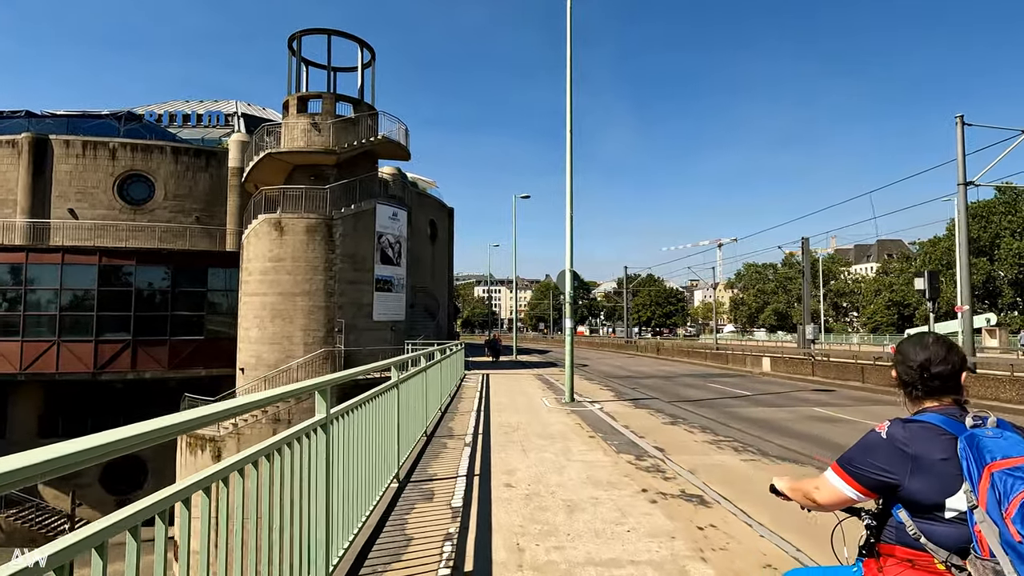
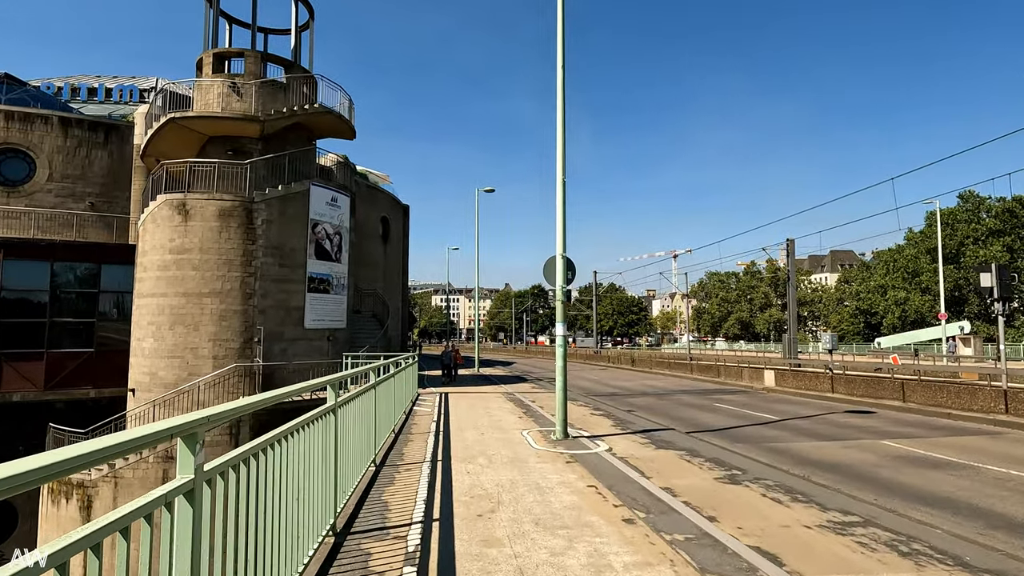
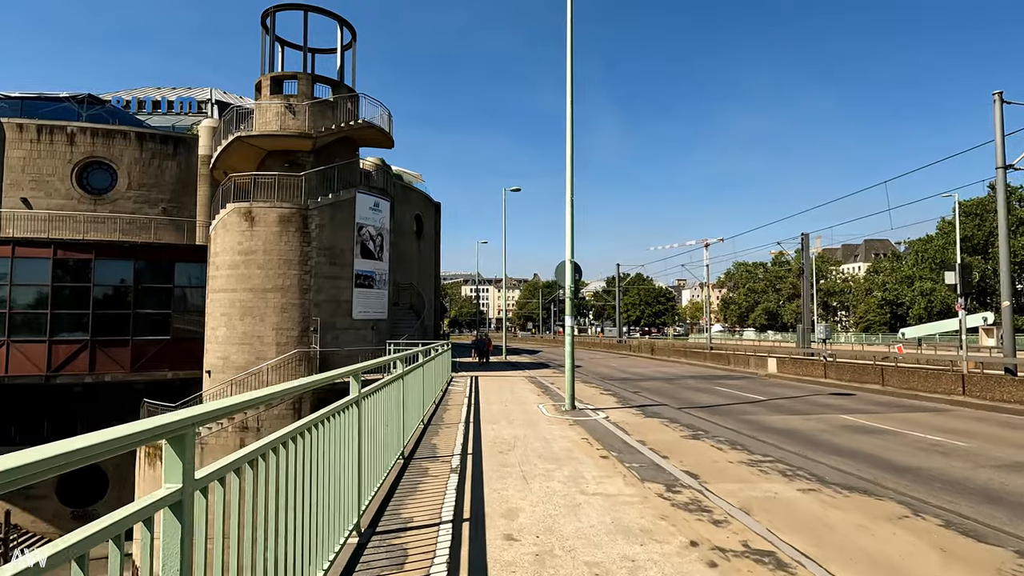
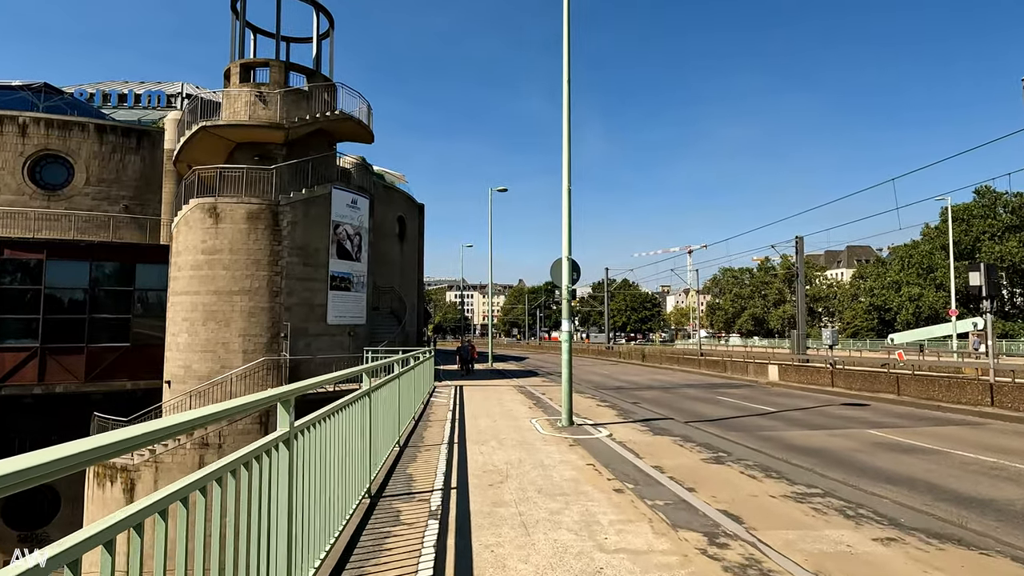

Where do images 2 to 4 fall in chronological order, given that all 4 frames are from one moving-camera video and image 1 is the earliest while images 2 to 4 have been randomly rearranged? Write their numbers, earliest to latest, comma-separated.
3, 4, 2
